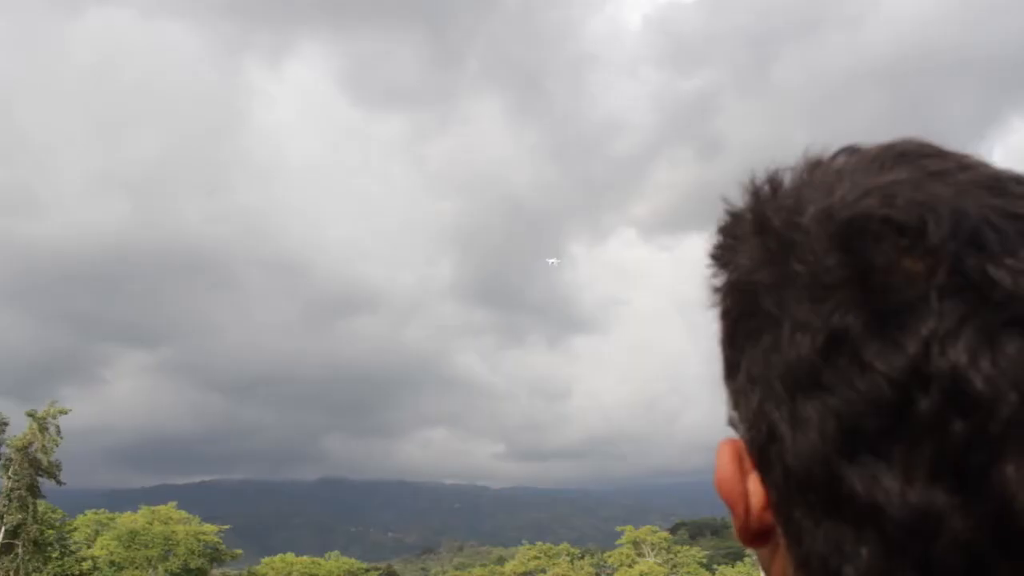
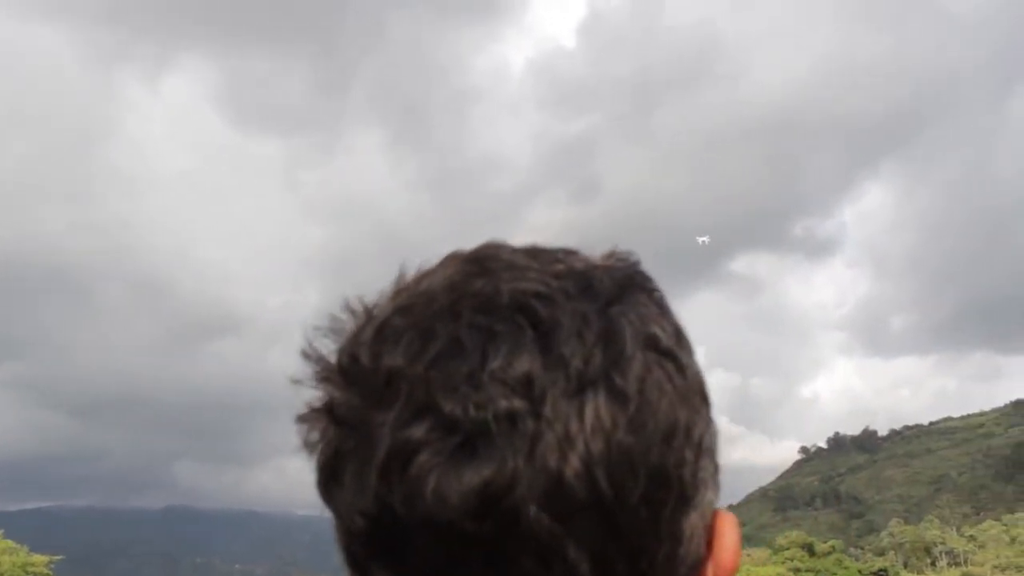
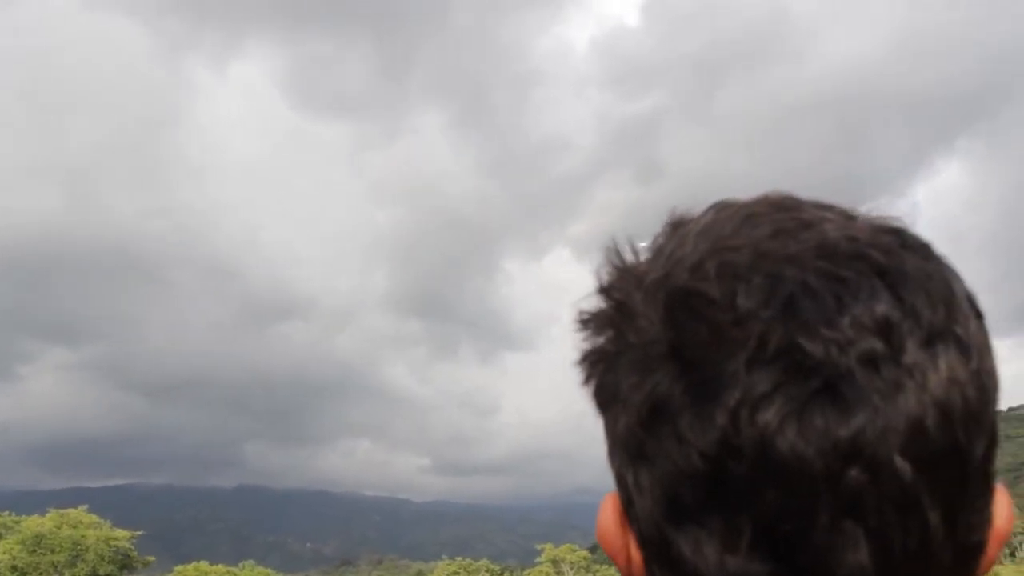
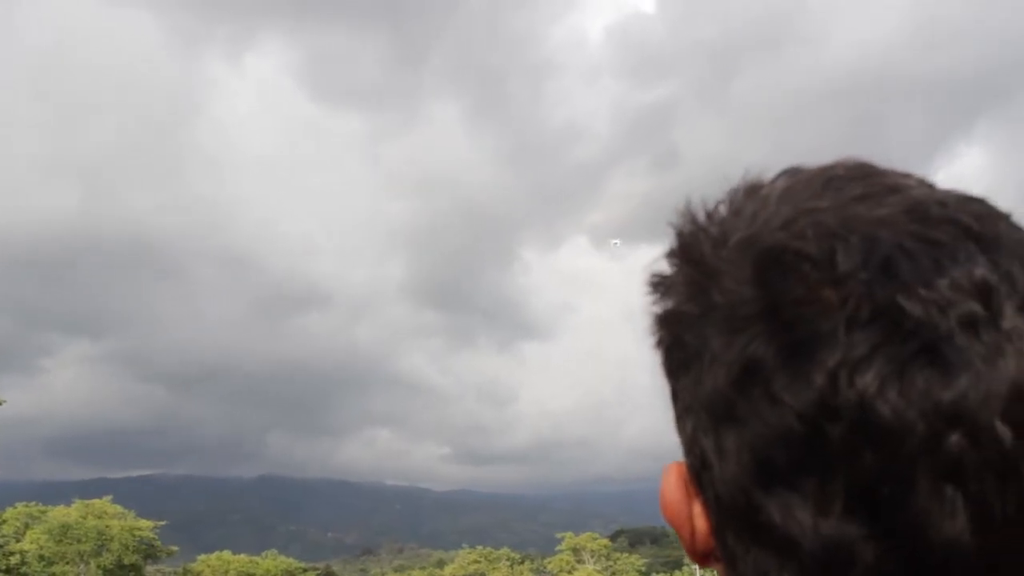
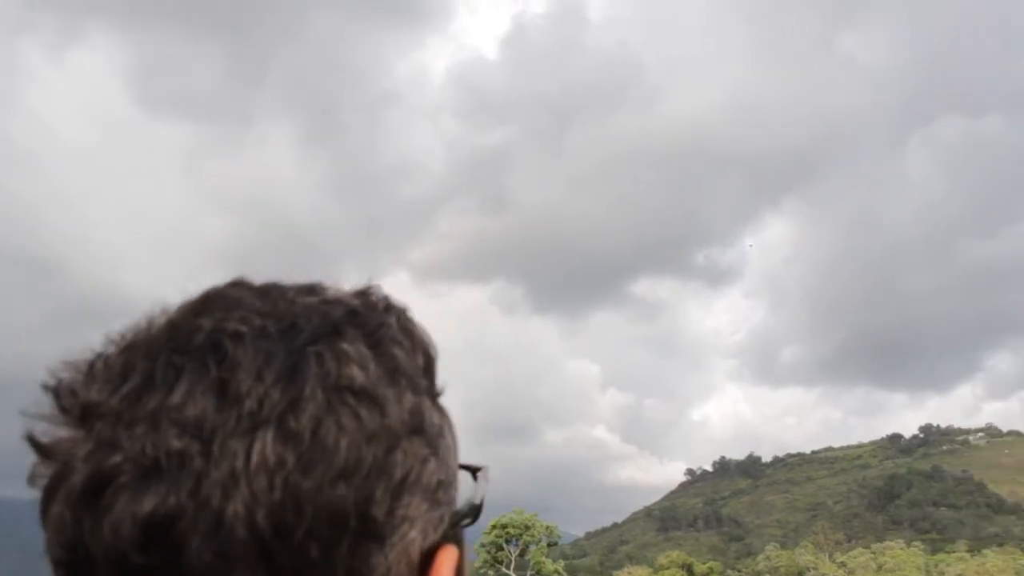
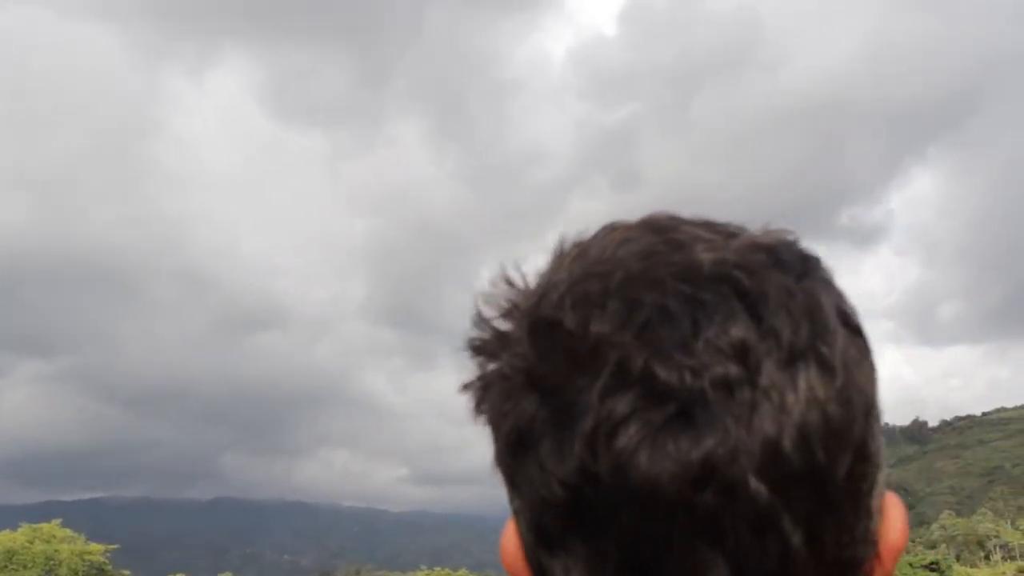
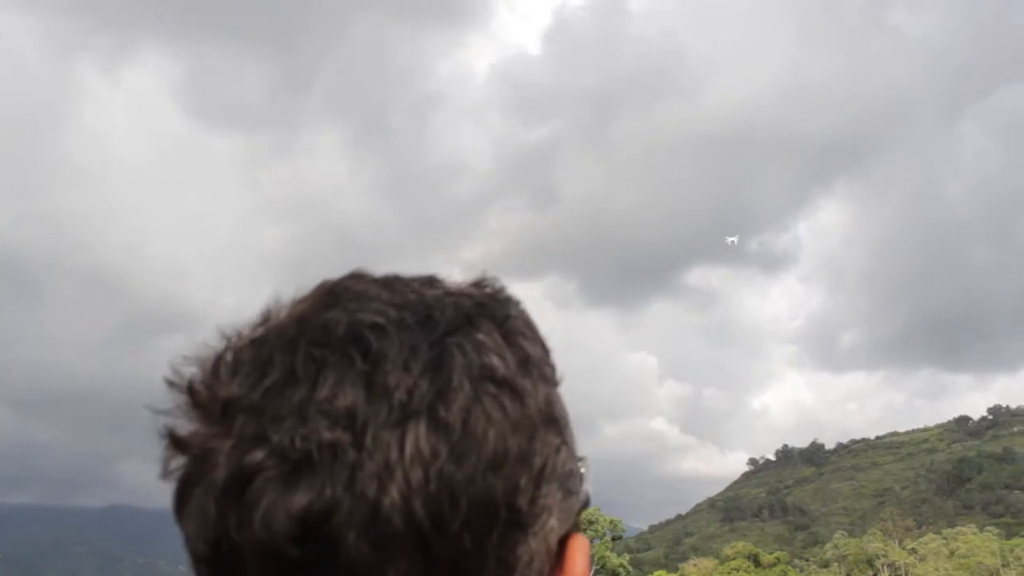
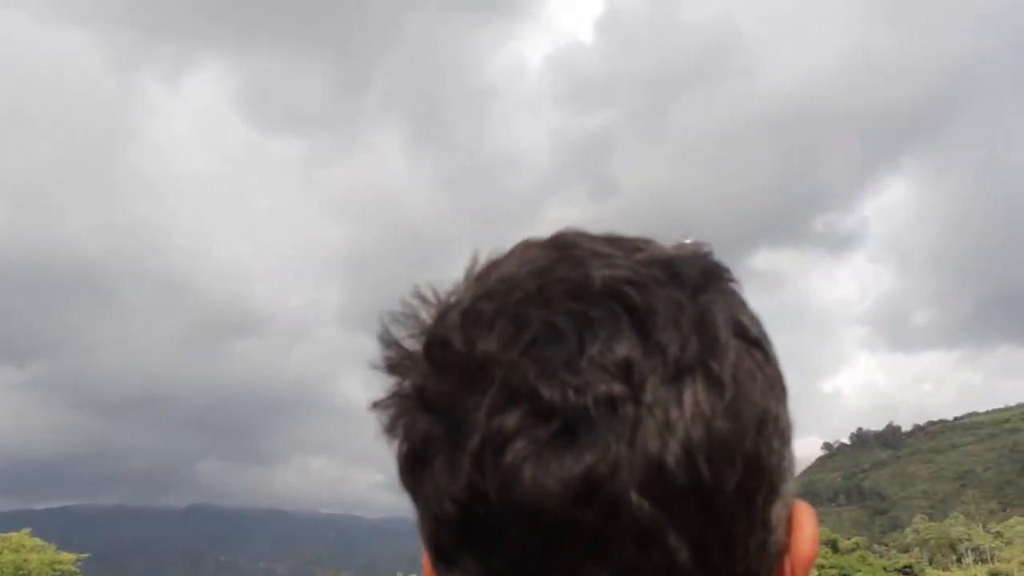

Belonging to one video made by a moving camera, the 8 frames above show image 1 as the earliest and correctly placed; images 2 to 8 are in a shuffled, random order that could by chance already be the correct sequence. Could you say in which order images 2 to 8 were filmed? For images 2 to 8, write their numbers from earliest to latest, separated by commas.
4, 3, 6, 8, 2, 7, 5
